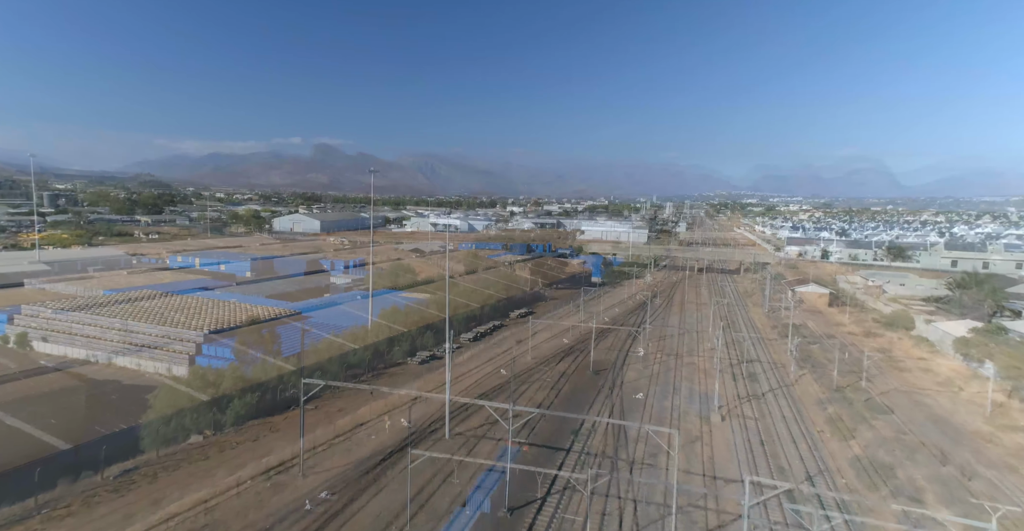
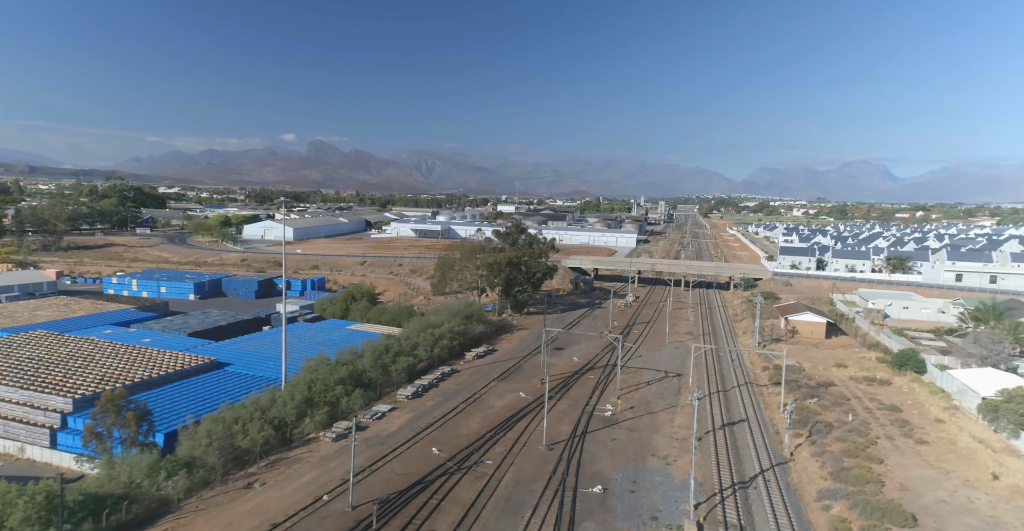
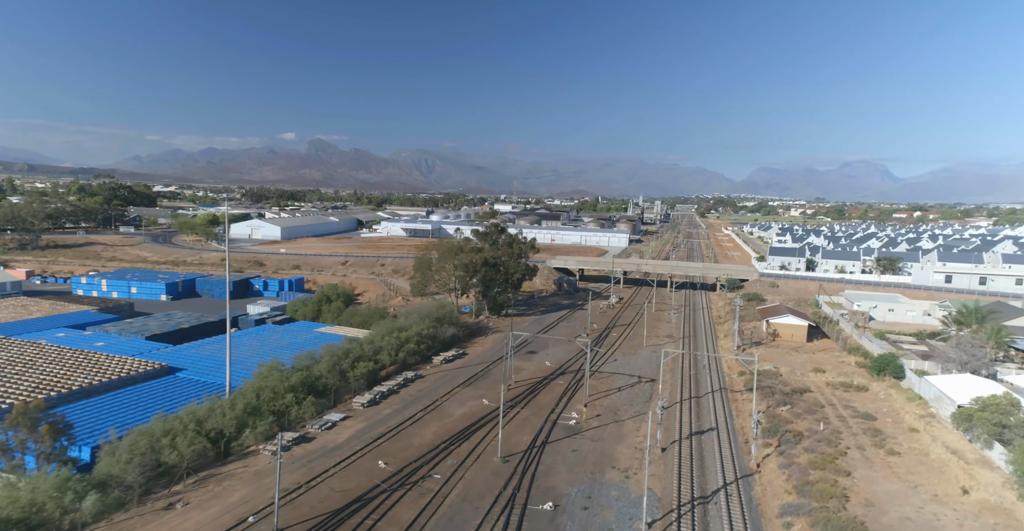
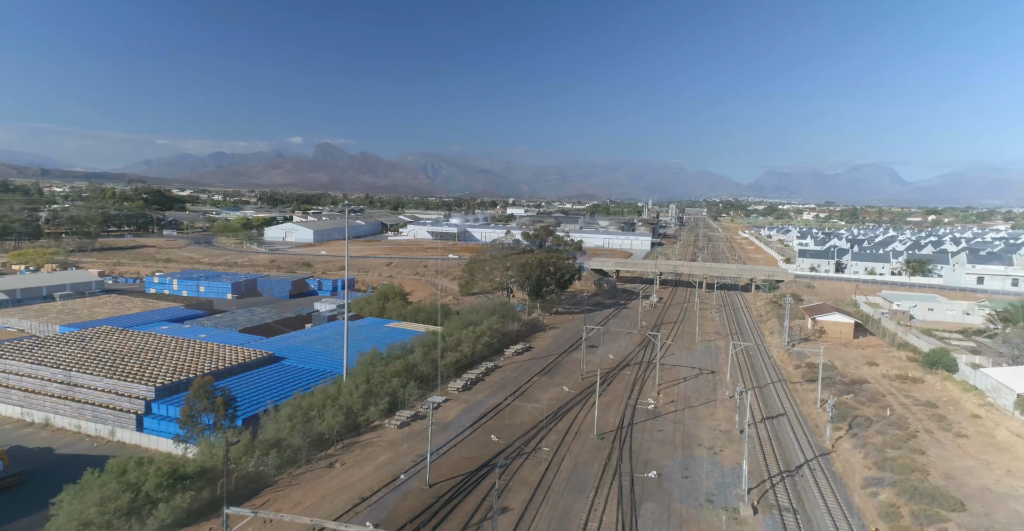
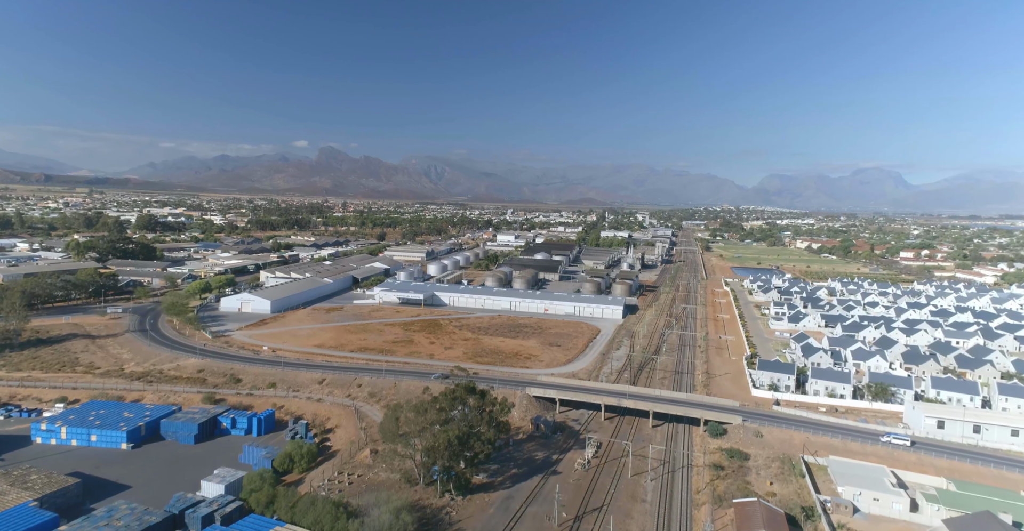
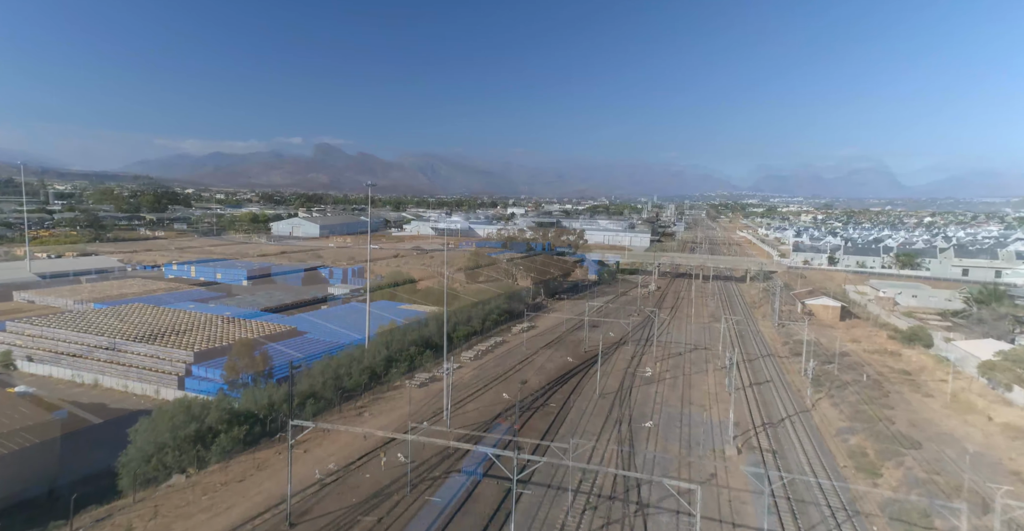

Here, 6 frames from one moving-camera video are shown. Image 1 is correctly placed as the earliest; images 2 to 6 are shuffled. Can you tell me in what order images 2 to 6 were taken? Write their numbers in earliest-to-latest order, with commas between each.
6, 4, 2, 3, 5
